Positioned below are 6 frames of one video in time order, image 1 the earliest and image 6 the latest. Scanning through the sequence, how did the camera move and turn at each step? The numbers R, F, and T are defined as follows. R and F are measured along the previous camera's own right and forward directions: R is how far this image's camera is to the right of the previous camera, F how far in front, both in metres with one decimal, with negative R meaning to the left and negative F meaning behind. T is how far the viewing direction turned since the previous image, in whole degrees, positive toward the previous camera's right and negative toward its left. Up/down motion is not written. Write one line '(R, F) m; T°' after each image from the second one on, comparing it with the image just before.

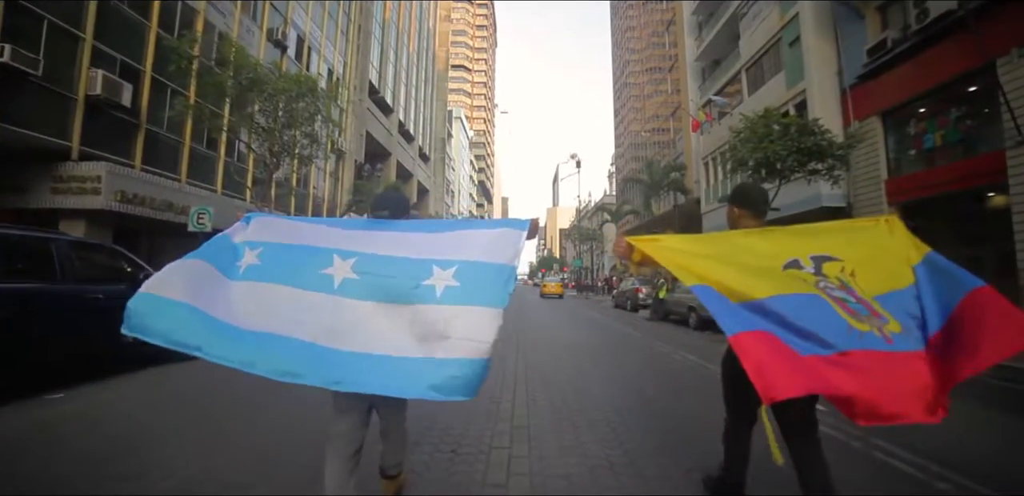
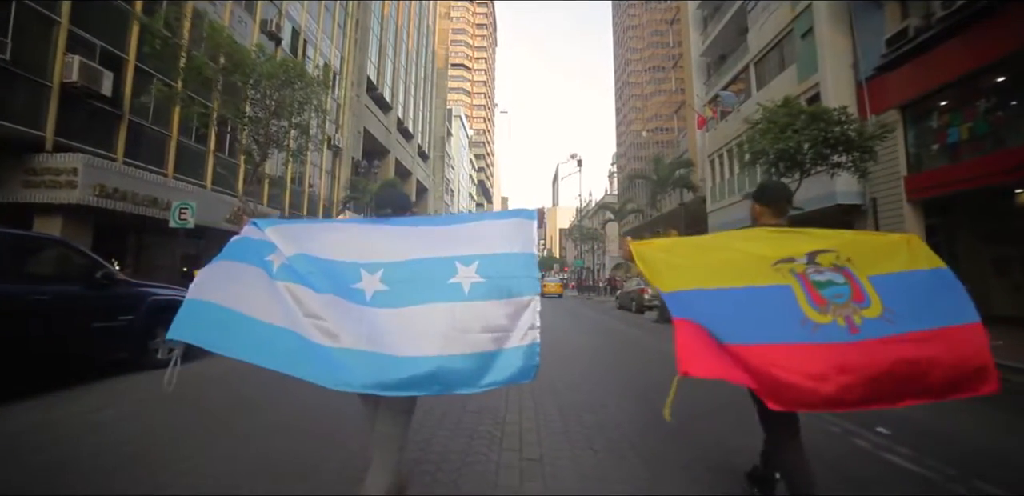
(0.0, +0.5) m; 0°
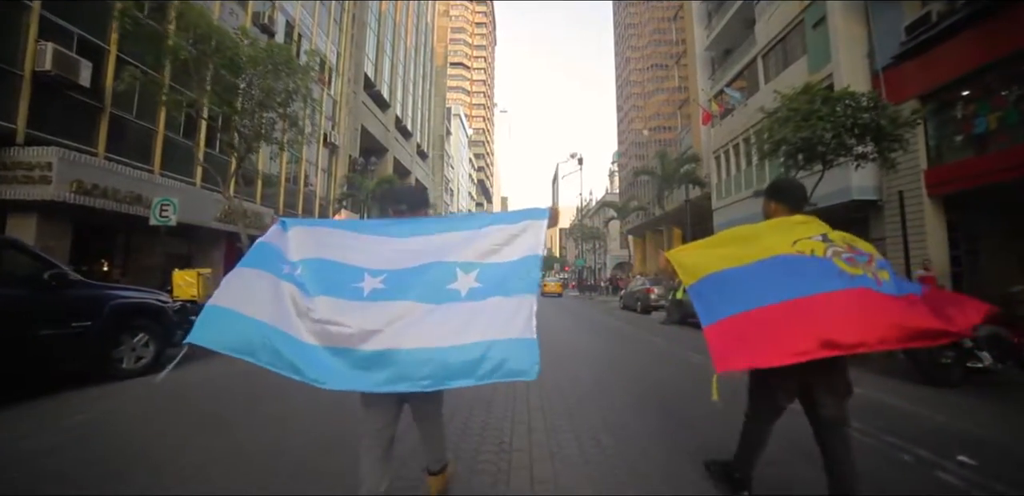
(0.0, +0.5) m; 0°
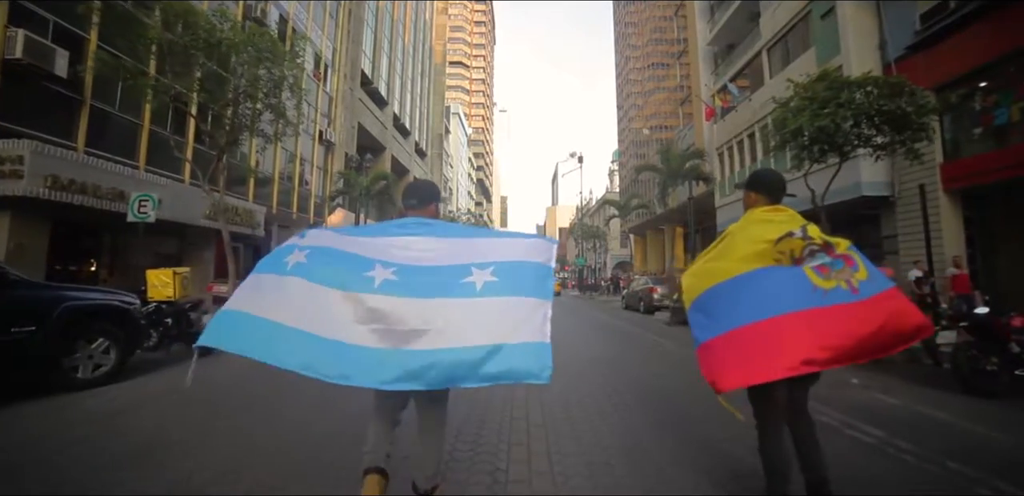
(0.0, +0.4) m; 0°
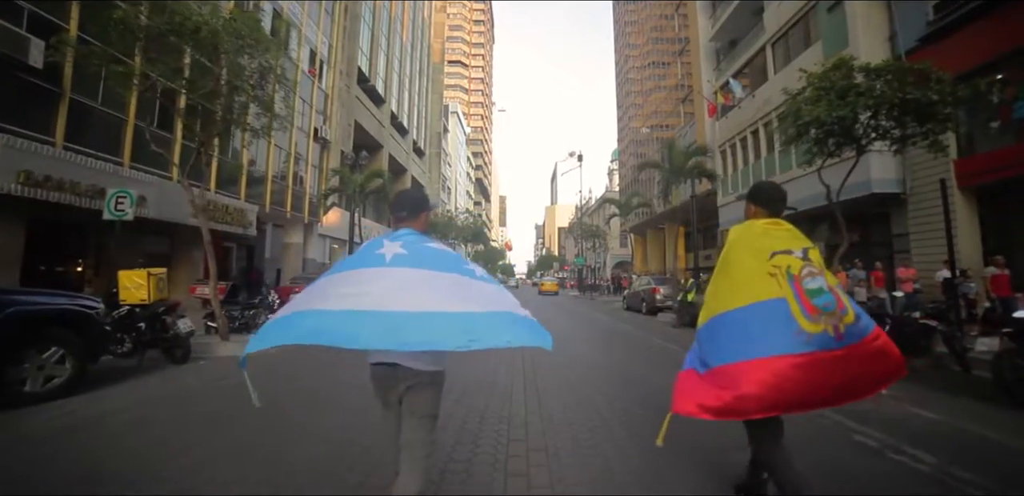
(0.0, +0.4) m; 0°
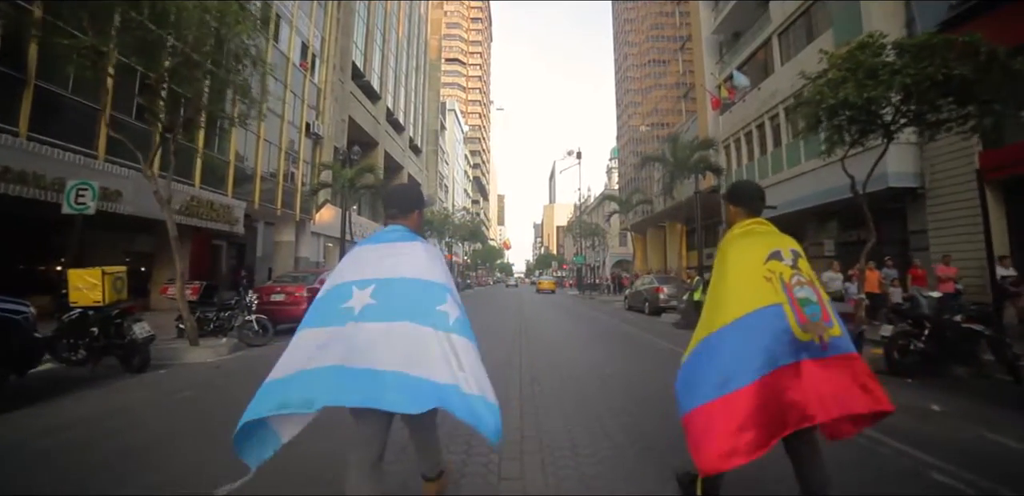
(0.0, +0.6) m; 0°
